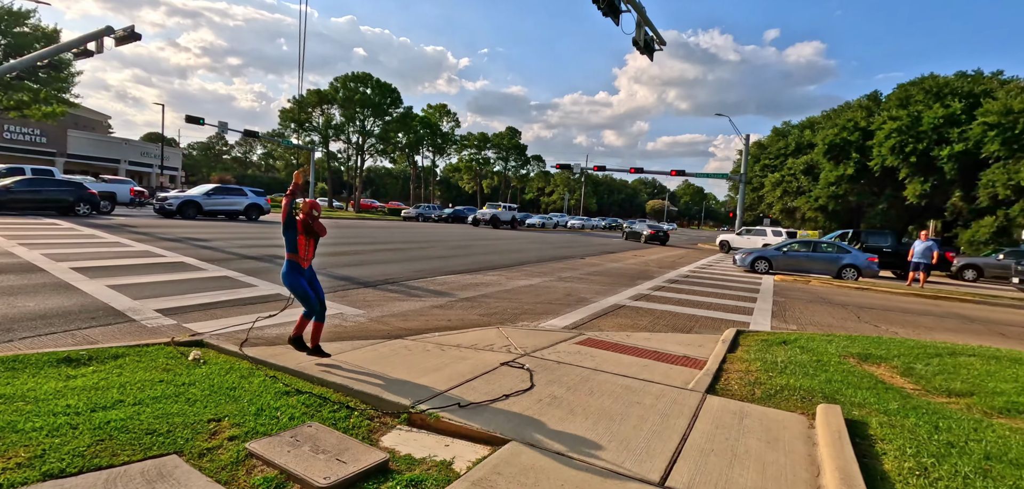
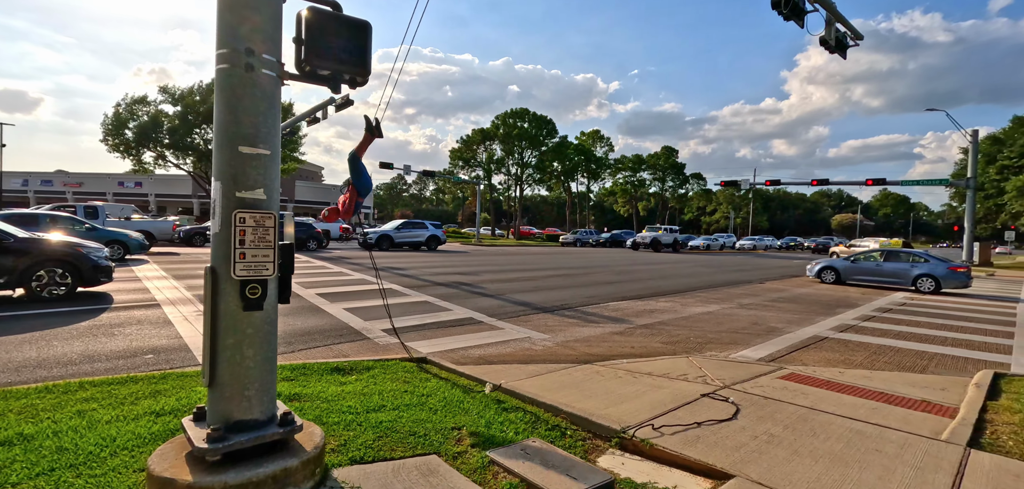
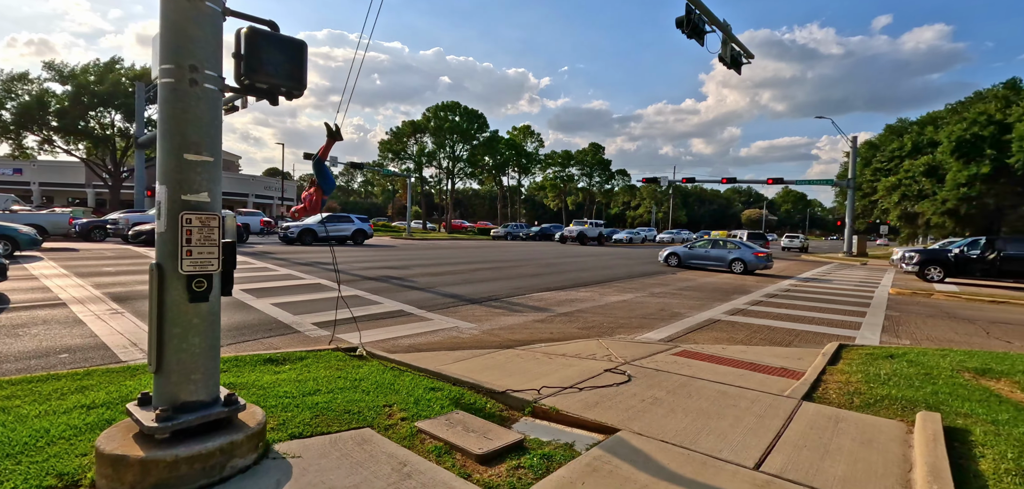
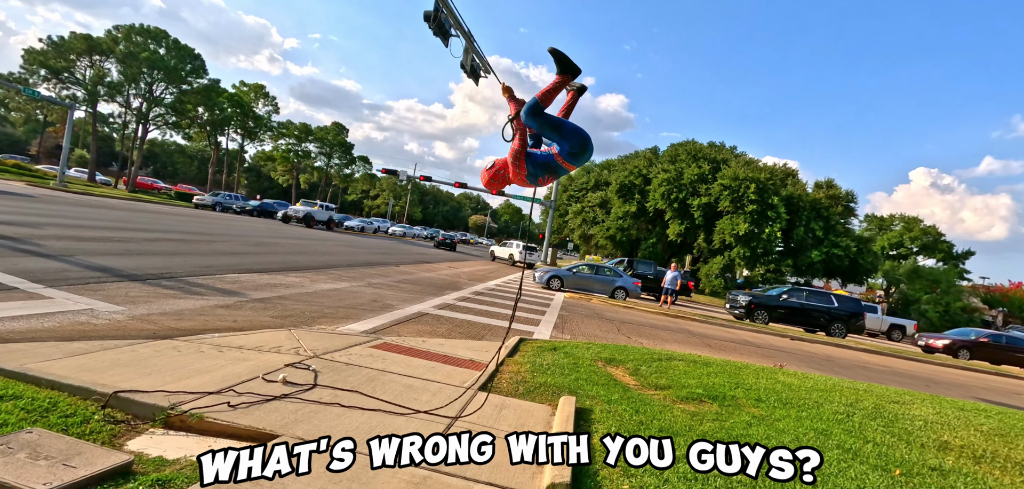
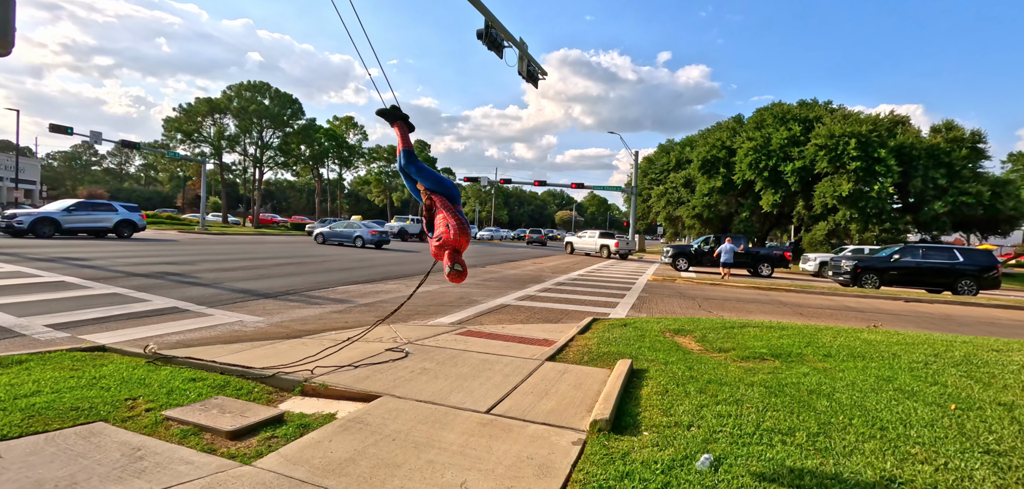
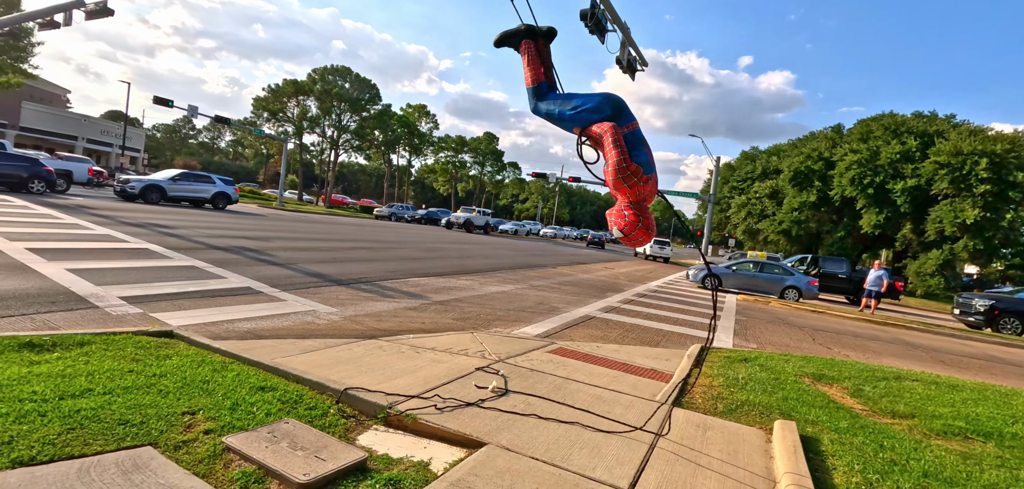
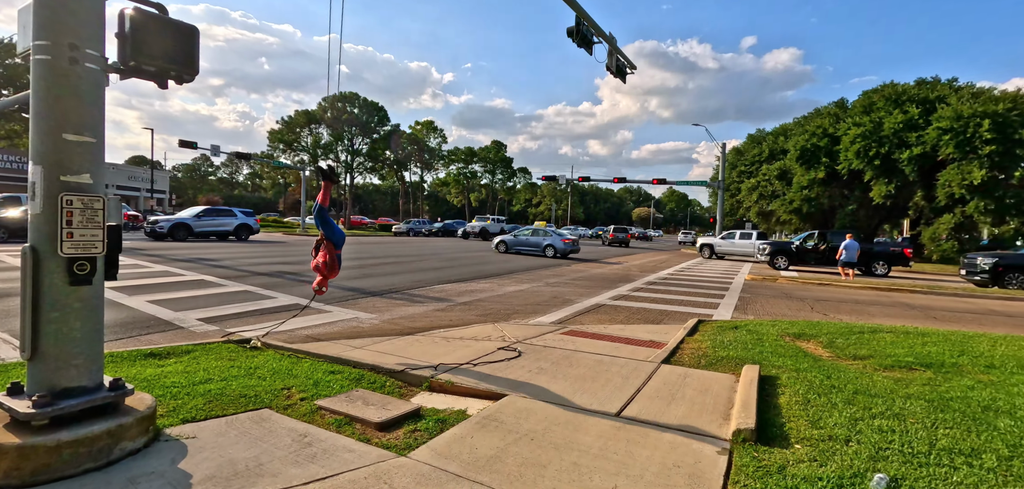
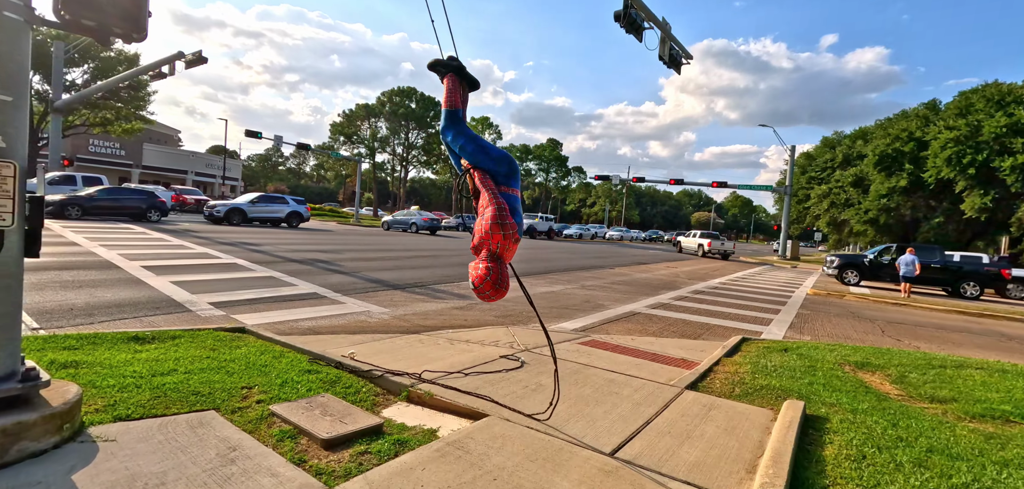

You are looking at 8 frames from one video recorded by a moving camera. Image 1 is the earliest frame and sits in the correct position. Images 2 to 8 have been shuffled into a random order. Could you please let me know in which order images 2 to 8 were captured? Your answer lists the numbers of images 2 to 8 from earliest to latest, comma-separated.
4, 6, 2, 3, 7, 5, 8
